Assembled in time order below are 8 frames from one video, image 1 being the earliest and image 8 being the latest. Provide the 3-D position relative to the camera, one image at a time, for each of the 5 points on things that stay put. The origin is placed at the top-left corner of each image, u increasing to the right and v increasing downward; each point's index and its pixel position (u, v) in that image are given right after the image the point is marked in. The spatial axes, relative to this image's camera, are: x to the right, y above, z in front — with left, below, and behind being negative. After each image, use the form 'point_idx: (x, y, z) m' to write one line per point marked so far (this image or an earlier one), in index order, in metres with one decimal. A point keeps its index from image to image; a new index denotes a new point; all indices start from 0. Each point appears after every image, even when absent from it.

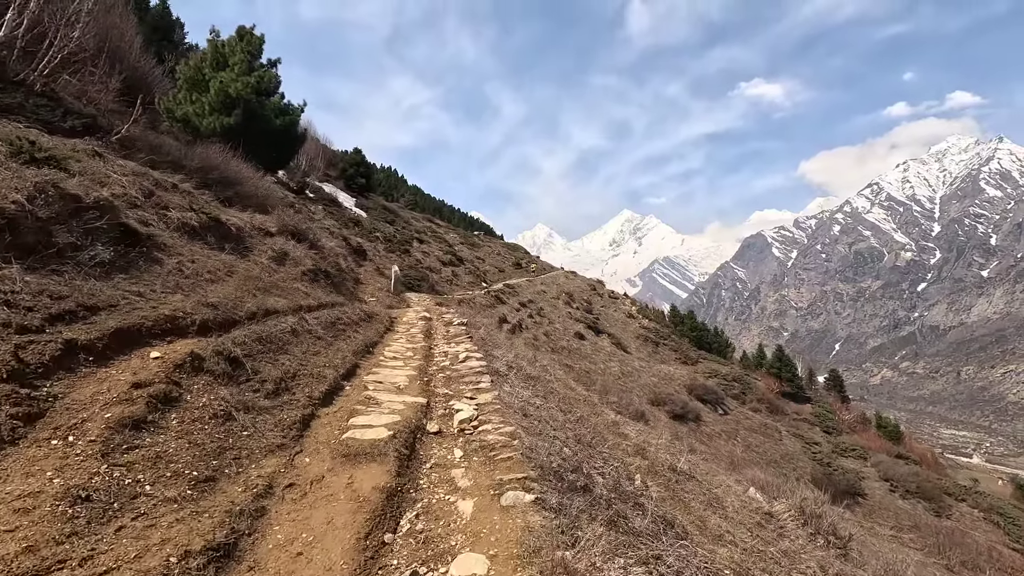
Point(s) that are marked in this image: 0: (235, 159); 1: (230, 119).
0: (-9.8, +4.6, +15.9) m
1: (-12.8, +7.7, +20.1) m
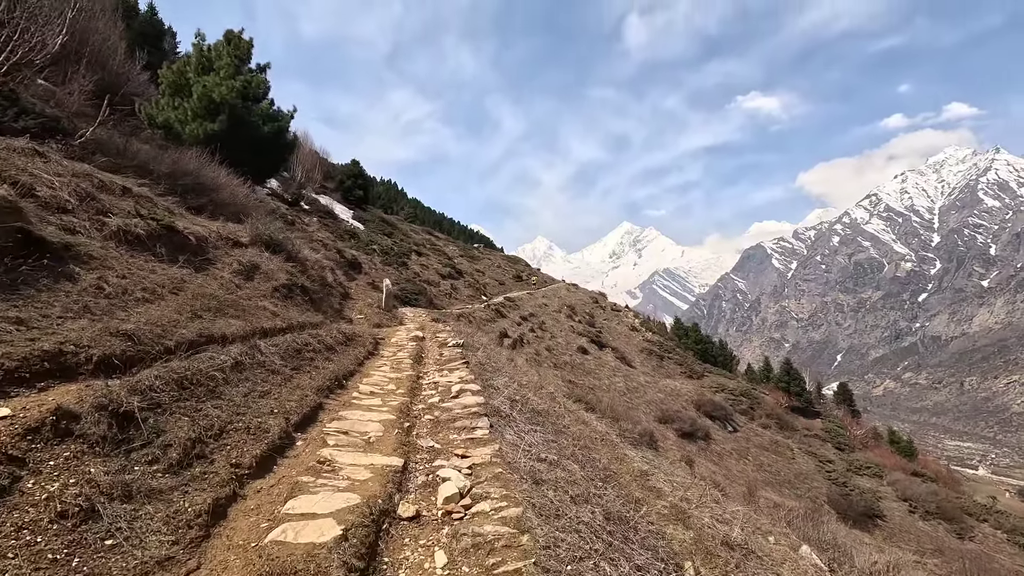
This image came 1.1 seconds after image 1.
0: (-9.8, +4.0, +14.7) m
1: (-12.7, +7.0, +19.1) m
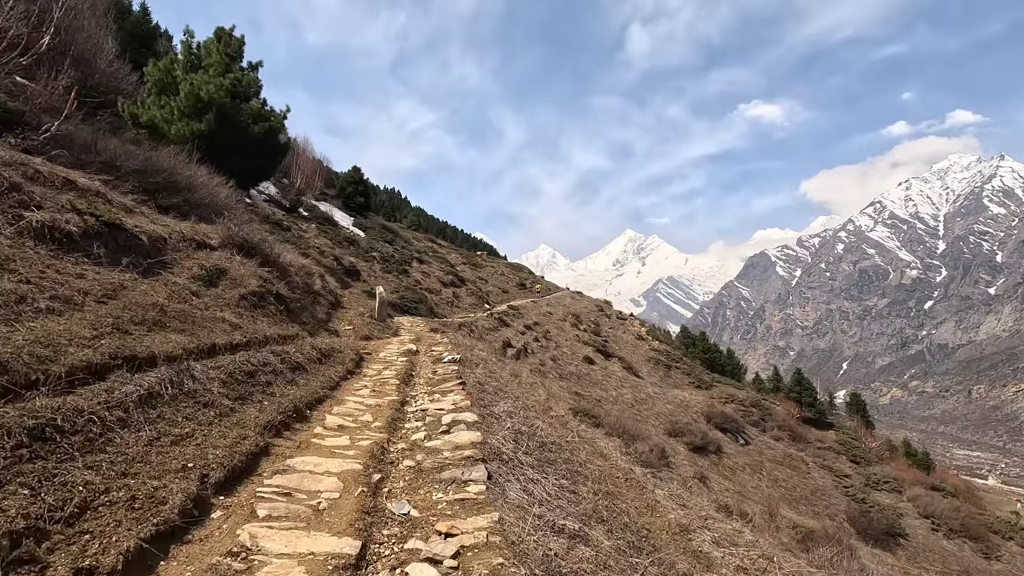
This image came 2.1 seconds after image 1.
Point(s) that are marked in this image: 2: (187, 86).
0: (-9.7, +3.8, +13.7) m
1: (-12.6, +6.7, +18.1) m
2: (-13.4, +8.4, +18.5) m
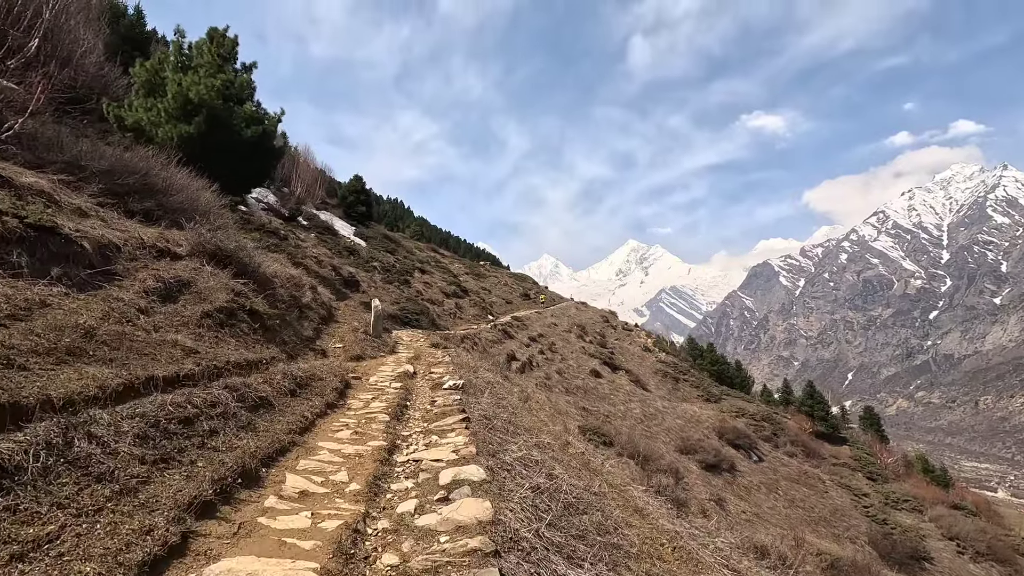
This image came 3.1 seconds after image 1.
0: (-9.5, +3.4, +12.7) m
1: (-12.4, +6.2, +17.2) m
2: (-13.2, +7.9, +17.6) m
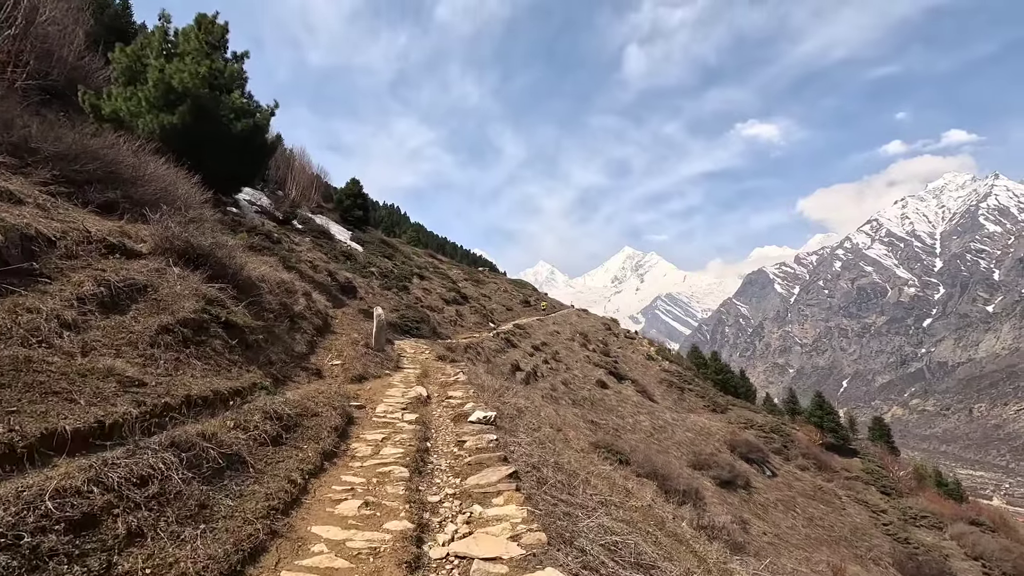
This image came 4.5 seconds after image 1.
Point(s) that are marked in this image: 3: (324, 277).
0: (-9.0, +3.3, +11.2) m
1: (-11.9, +6.0, +15.7) m
2: (-12.7, +7.7, +16.1) m
3: (-8.3, +0.5, +19.7) m
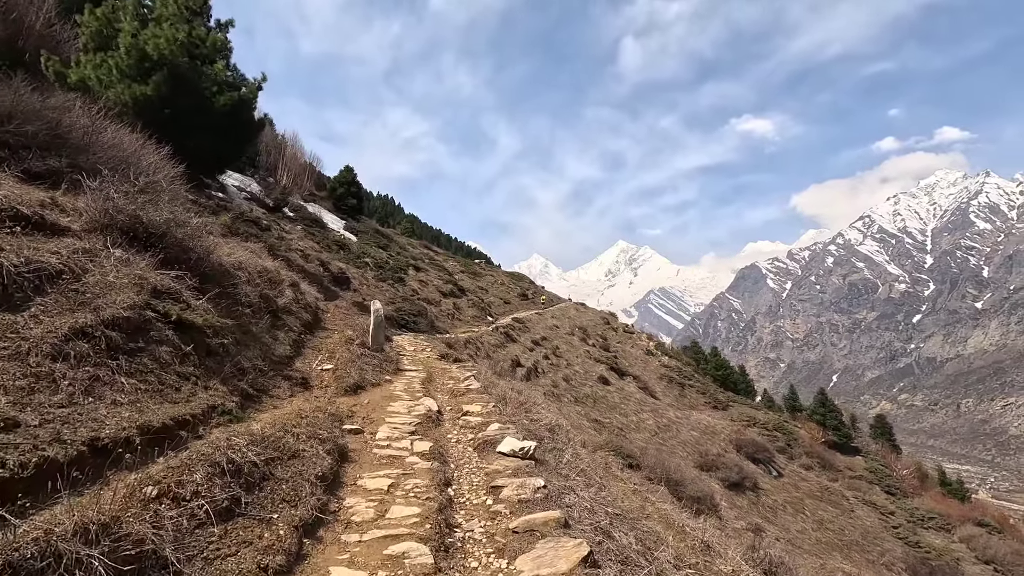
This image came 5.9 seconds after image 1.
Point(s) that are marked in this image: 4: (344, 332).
0: (-8.6, +3.5, +9.6) m
1: (-11.5, +6.3, +14.1) m
2: (-12.3, +8.0, +14.4) m
3: (-8.0, +0.9, +18.2) m
4: (-3.9, -1.0, +10.6) m
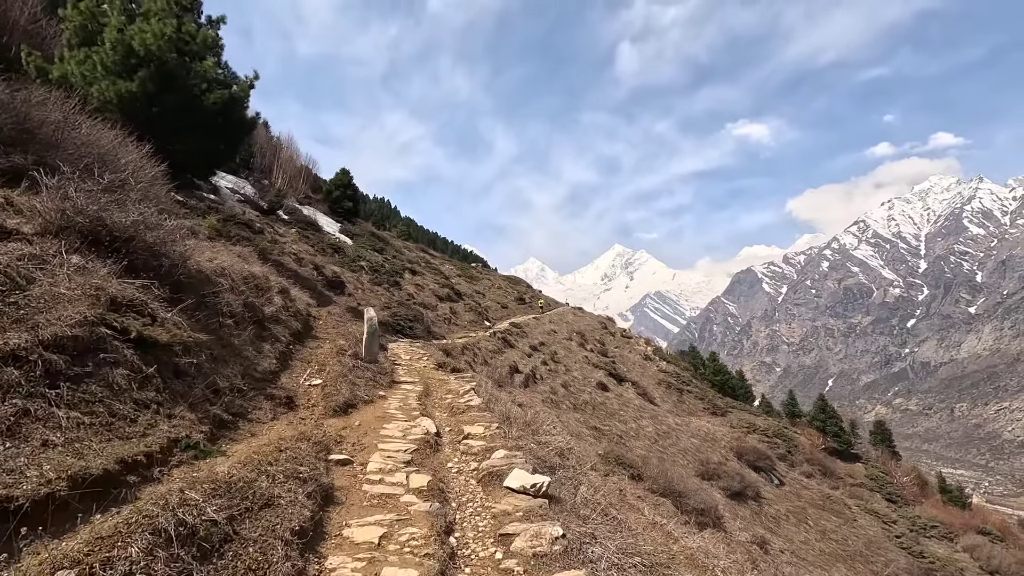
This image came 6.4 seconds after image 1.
0: (-8.5, +3.4, +9.0) m
1: (-11.5, +6.2, +13.5) m
2: (-12.3, +7.9, +13.9) m
3: (-8.0, +0.7, +17.6) m
4: (-3.9, -1.2, +10.0) m
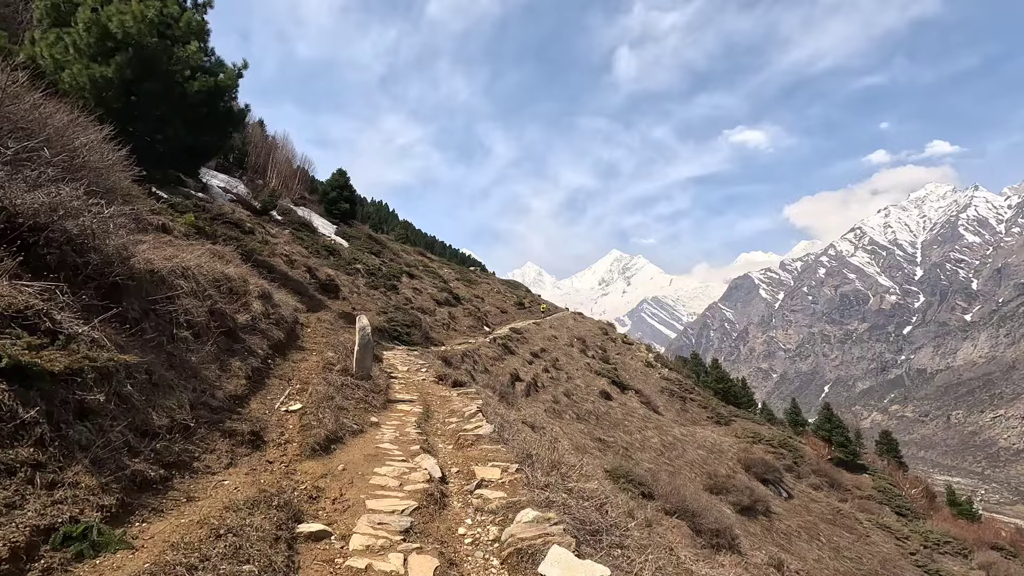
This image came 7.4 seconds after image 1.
0: (-8.2, +3.4, +7.9) m
1: (-11.2, +6.1, +12.3) m
2: (-12.0, +7.8, +12.7) m
3: (-7.8, +0.5, +16.4) m
4: (-3.7, -1.3, +8.8) m
